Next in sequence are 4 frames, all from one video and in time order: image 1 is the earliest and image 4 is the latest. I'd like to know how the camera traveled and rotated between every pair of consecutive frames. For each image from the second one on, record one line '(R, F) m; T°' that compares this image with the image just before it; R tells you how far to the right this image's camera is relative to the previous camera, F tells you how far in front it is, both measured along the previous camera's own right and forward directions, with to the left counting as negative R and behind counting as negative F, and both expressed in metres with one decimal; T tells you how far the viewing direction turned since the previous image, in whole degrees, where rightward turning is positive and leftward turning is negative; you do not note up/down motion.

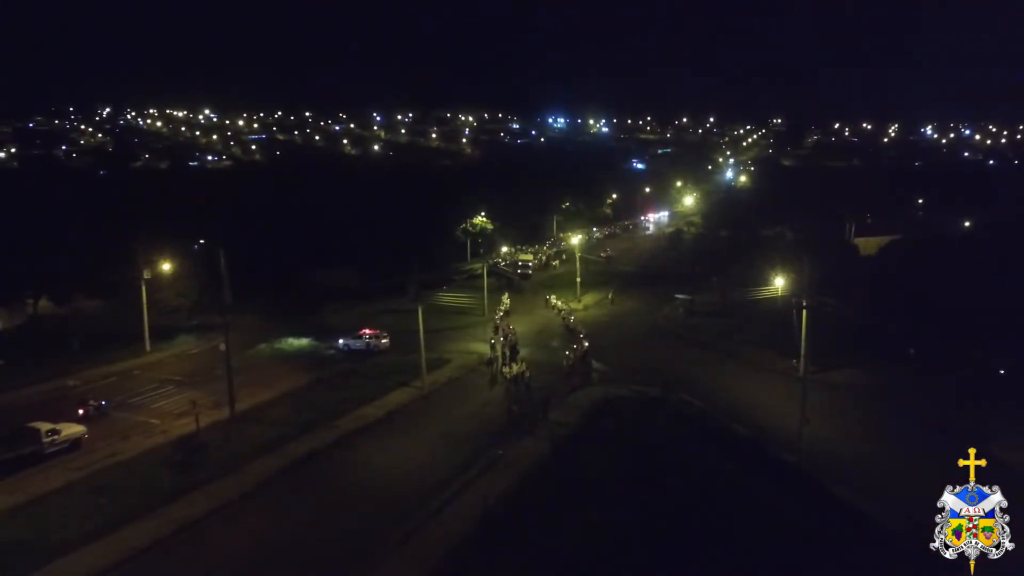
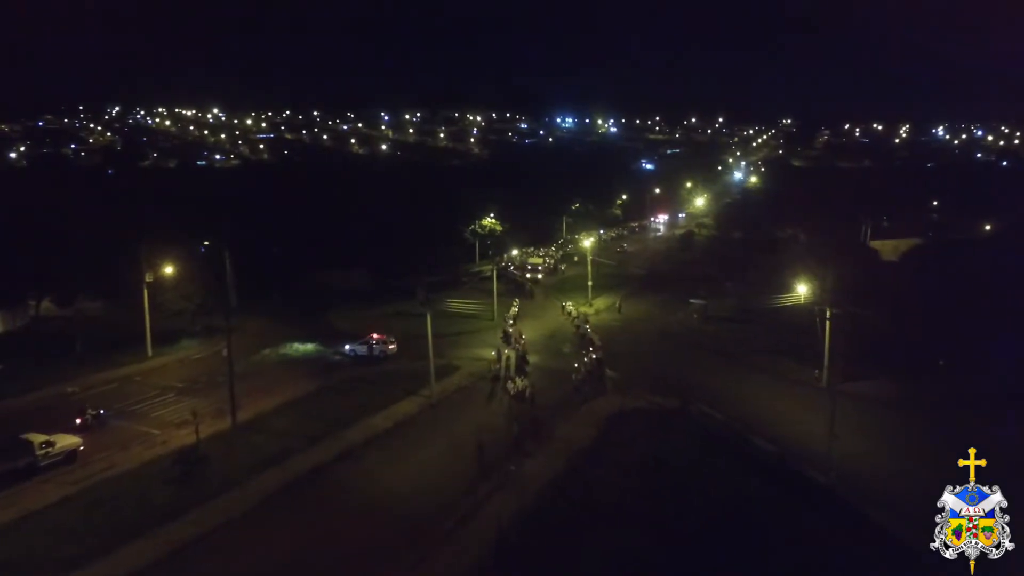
(-0.2, +0.7) m; -1°
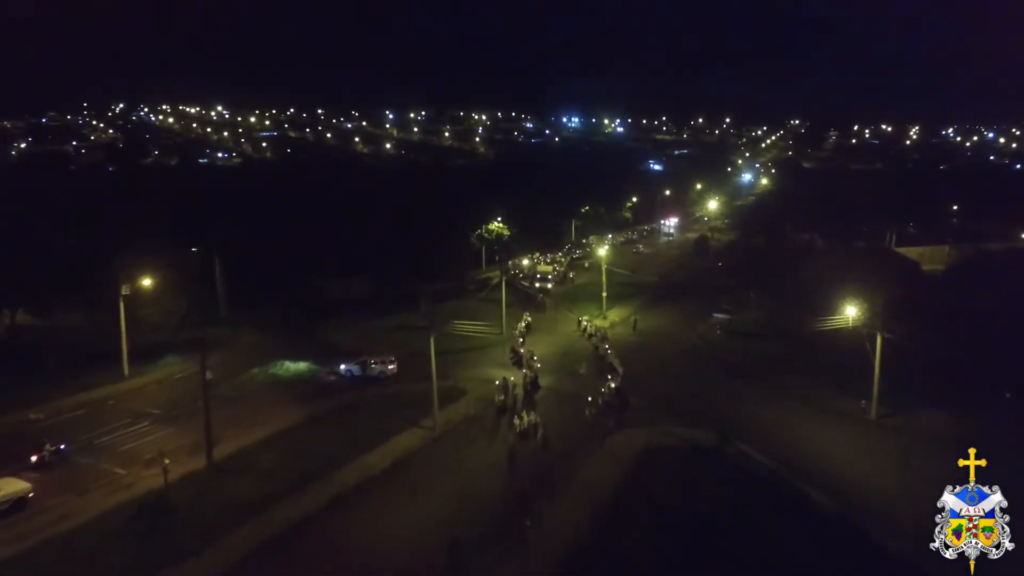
(-0.3, +2.2) m; 0°
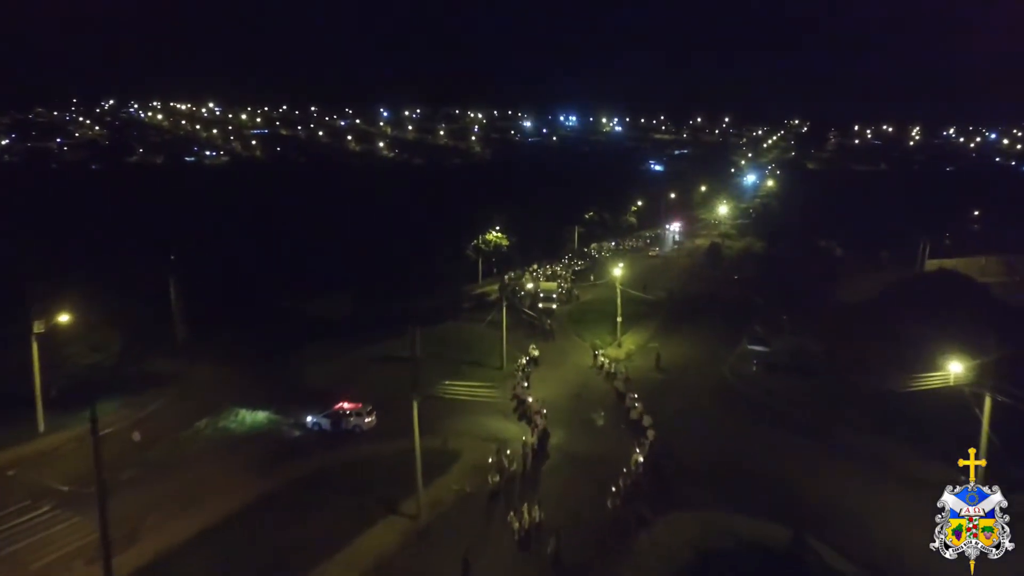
(-0.3, +4.2) m; 0°
